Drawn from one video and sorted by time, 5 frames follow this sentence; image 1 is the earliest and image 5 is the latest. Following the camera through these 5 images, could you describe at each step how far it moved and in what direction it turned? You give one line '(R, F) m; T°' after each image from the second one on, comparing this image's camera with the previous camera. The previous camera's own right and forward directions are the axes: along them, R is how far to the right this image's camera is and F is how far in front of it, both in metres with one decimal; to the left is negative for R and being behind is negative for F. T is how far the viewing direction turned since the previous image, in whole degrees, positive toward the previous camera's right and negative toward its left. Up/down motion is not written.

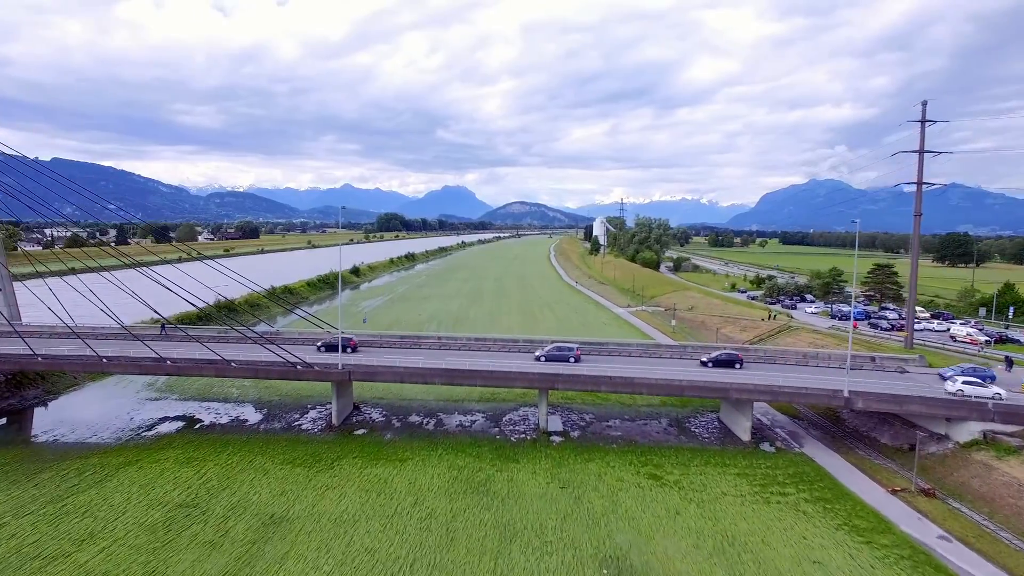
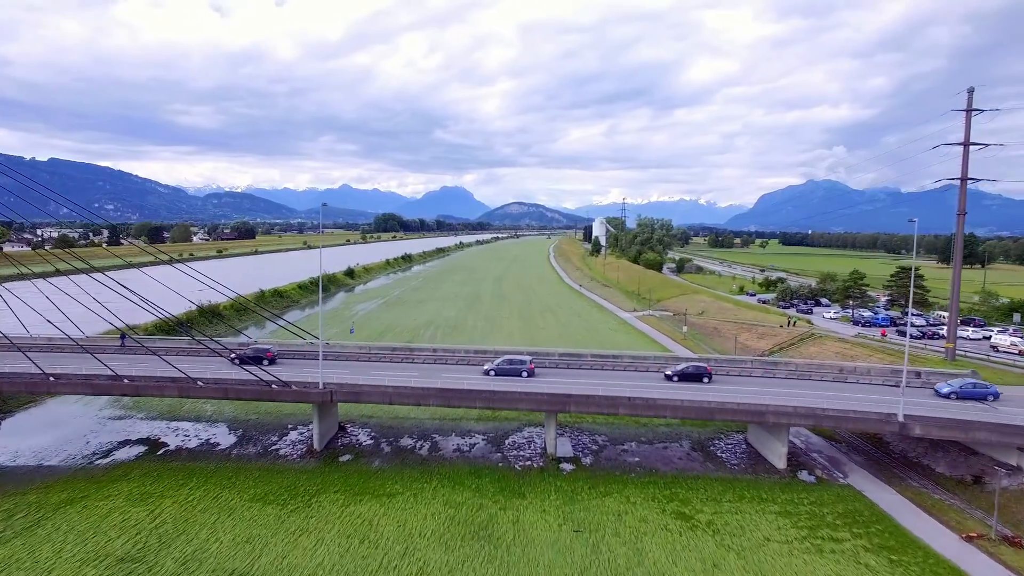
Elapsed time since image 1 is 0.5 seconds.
(-0.2, +2.2) m; 0°
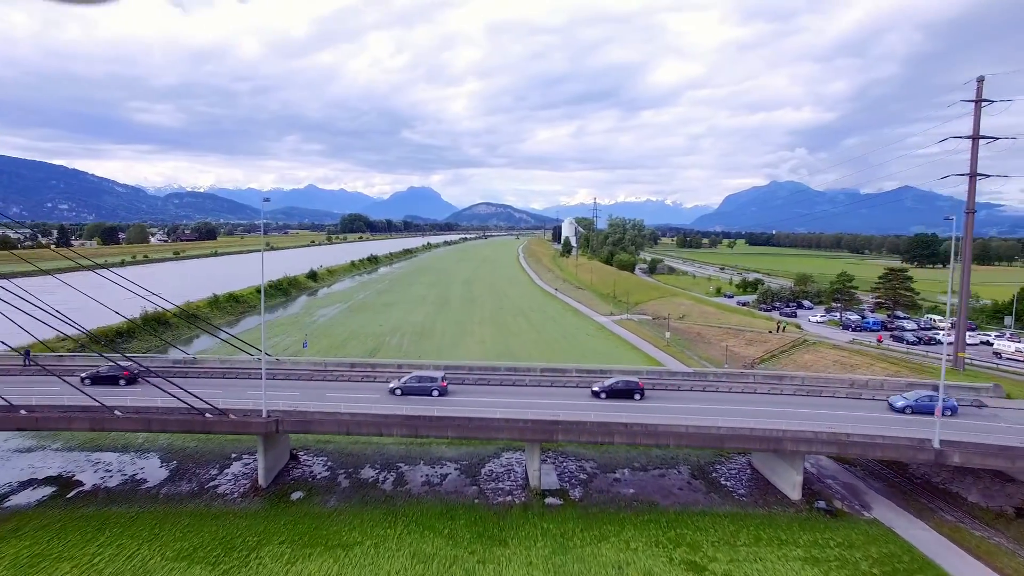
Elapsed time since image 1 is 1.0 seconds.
(-0.2, +2.2) m; +3°
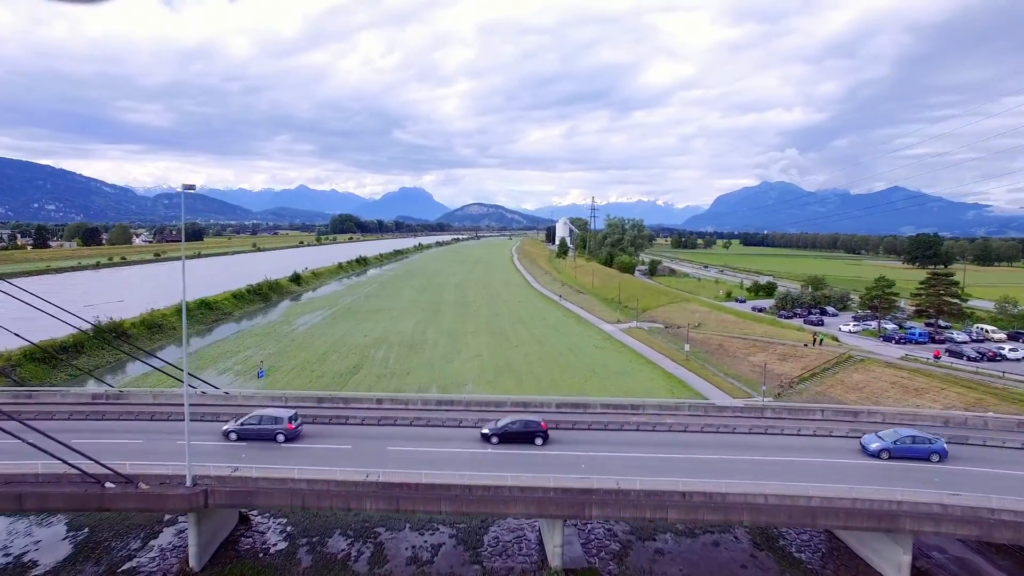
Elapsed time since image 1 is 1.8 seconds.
(-0.4, +3.6) m; +1°
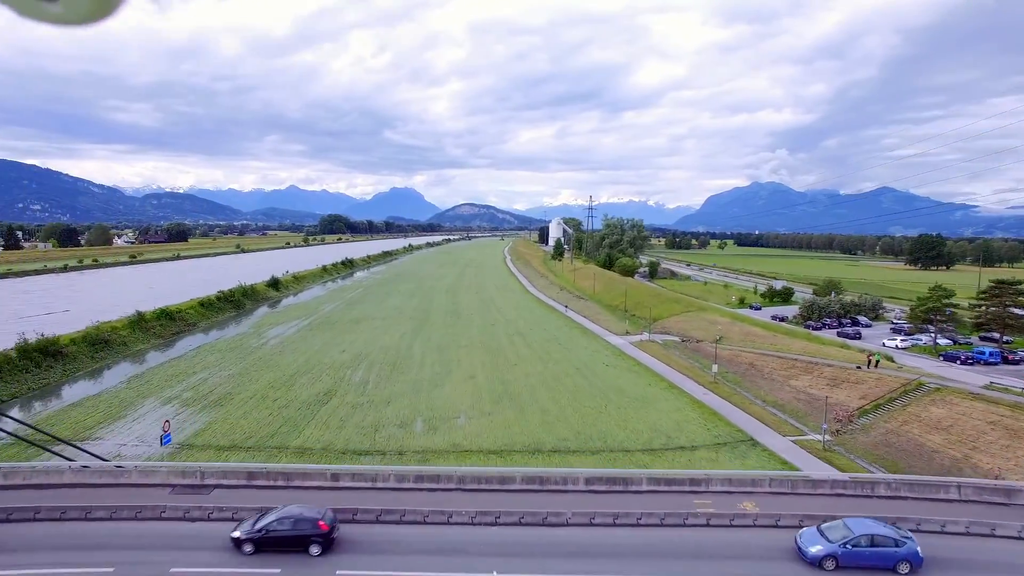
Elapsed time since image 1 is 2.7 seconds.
(-0.3, +4.2) m; +1°
